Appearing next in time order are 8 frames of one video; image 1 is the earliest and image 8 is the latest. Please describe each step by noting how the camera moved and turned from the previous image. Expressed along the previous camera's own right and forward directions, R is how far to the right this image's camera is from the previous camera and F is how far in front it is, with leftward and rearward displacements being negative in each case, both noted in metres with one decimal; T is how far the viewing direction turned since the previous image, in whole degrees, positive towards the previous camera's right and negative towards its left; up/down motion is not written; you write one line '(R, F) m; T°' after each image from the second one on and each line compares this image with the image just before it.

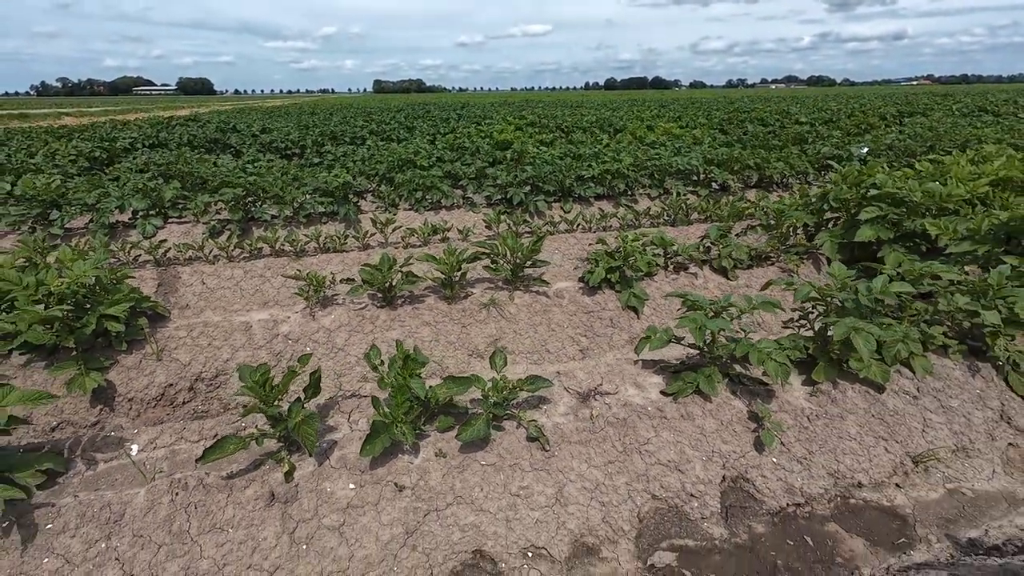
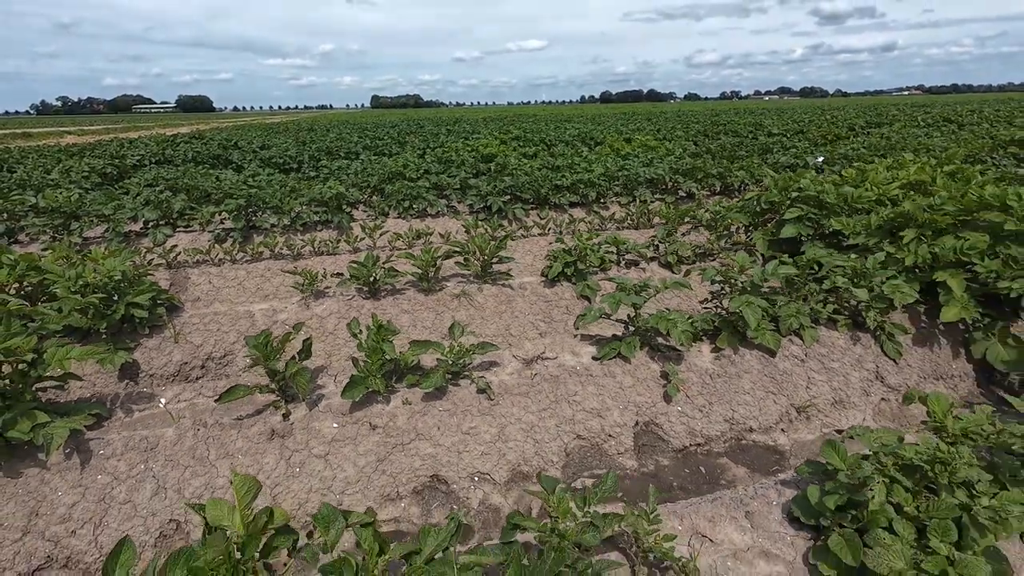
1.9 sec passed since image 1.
(+0.3, -0.7) m; 0°
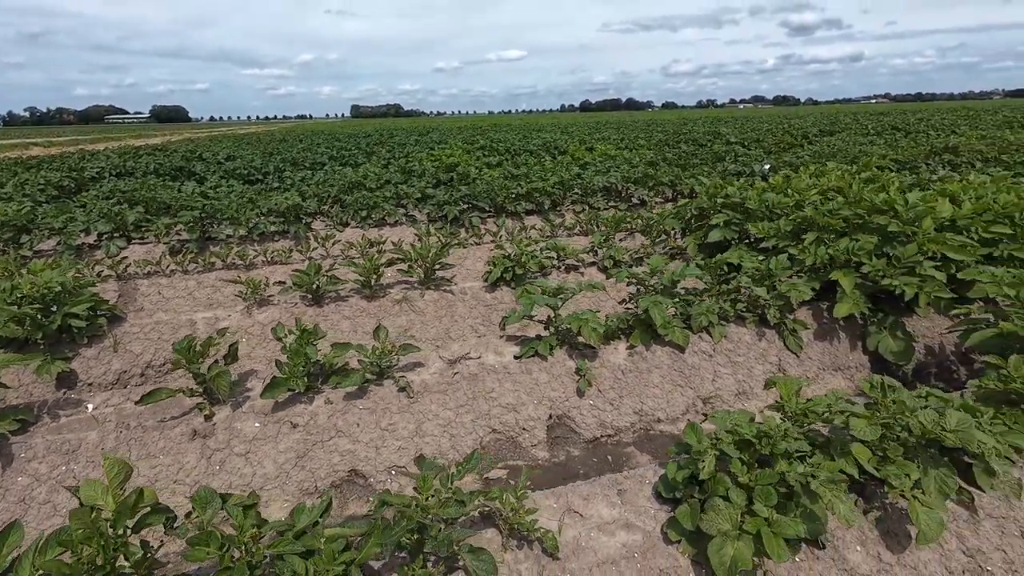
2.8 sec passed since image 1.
(+0.5, -0.2) m; +2°
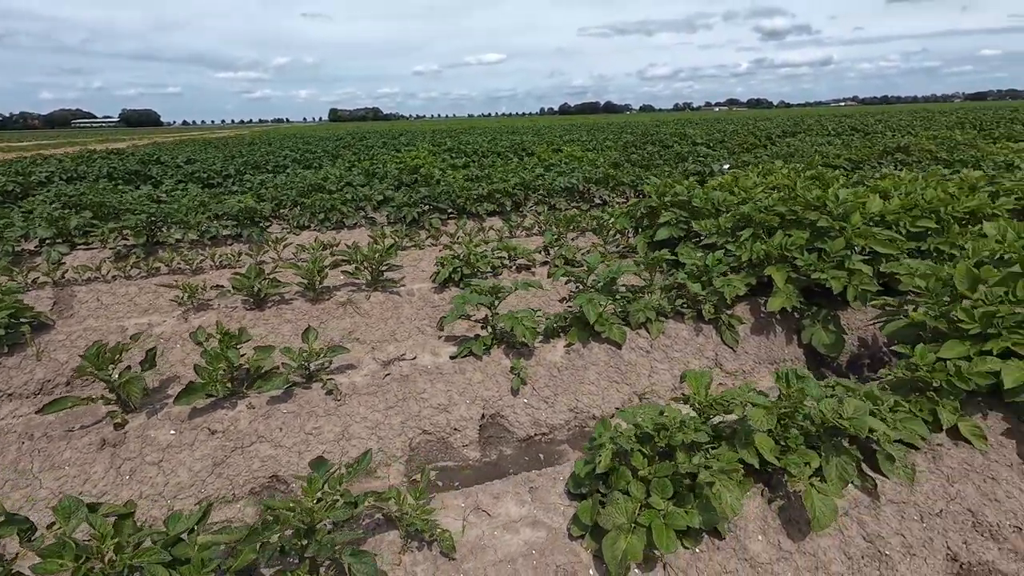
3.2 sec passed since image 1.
(+0.4, 0.0) m; +2°
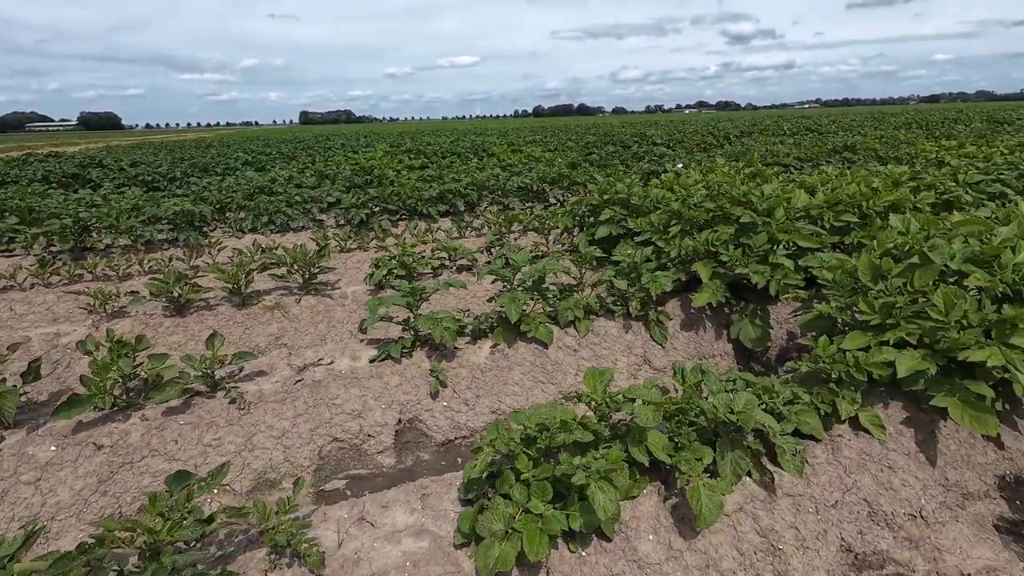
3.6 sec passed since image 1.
(+0.5, +0.1) m; +3°
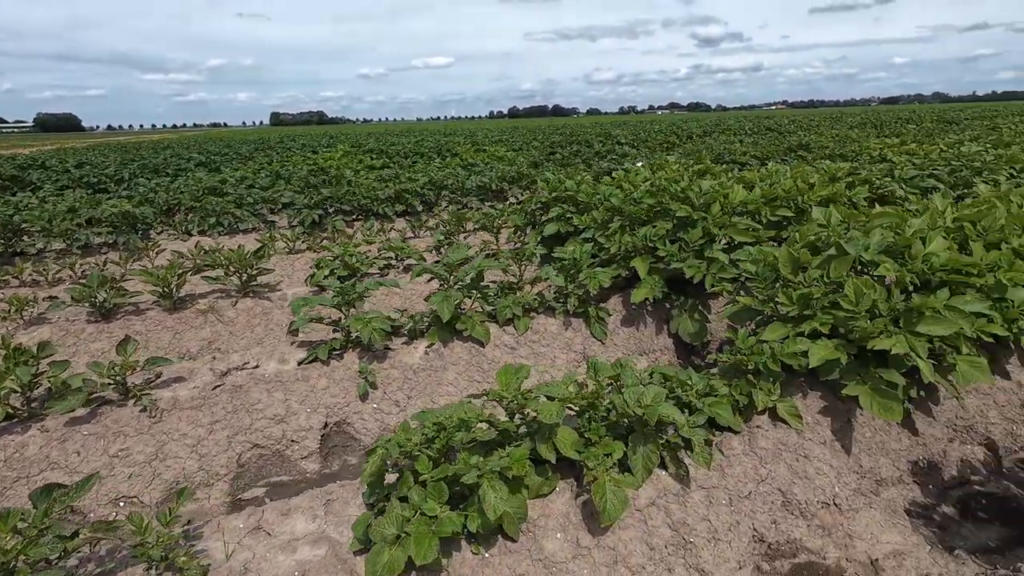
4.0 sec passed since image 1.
(+0.4, +0.1) m; +3°
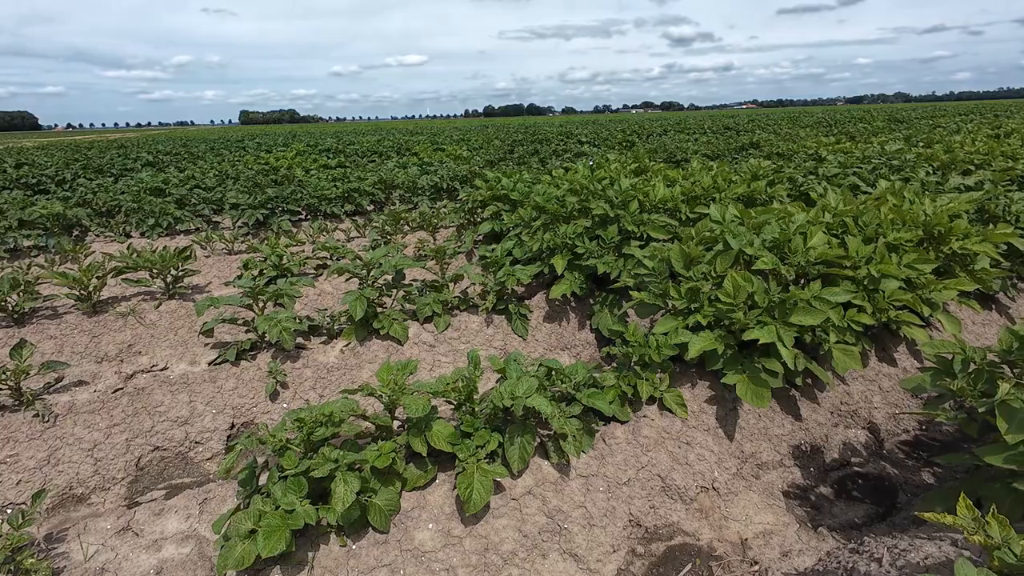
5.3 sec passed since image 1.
(+0.5, -0.1) m; +3°
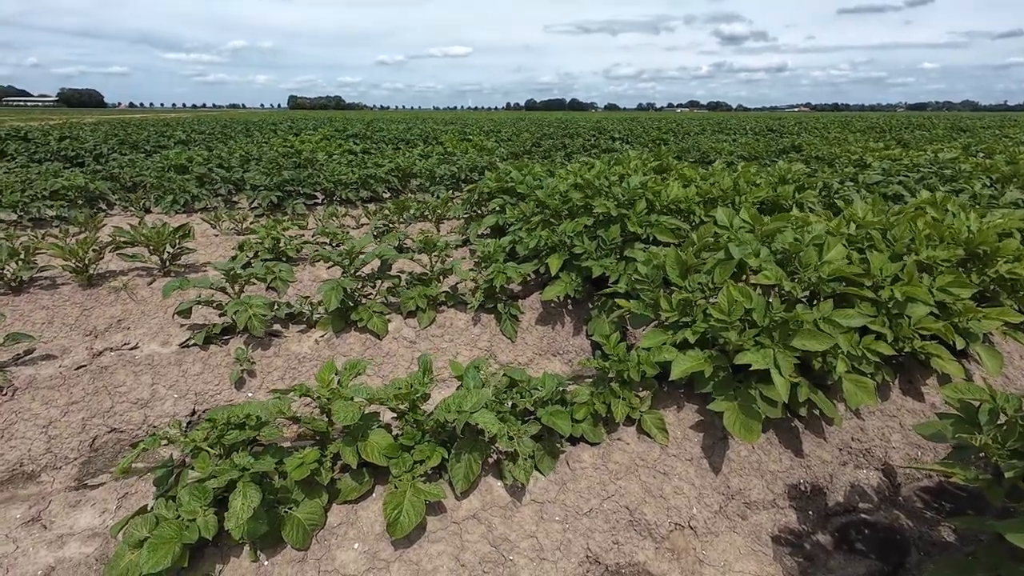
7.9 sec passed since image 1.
(+0.4, +0.3) m; -4°
